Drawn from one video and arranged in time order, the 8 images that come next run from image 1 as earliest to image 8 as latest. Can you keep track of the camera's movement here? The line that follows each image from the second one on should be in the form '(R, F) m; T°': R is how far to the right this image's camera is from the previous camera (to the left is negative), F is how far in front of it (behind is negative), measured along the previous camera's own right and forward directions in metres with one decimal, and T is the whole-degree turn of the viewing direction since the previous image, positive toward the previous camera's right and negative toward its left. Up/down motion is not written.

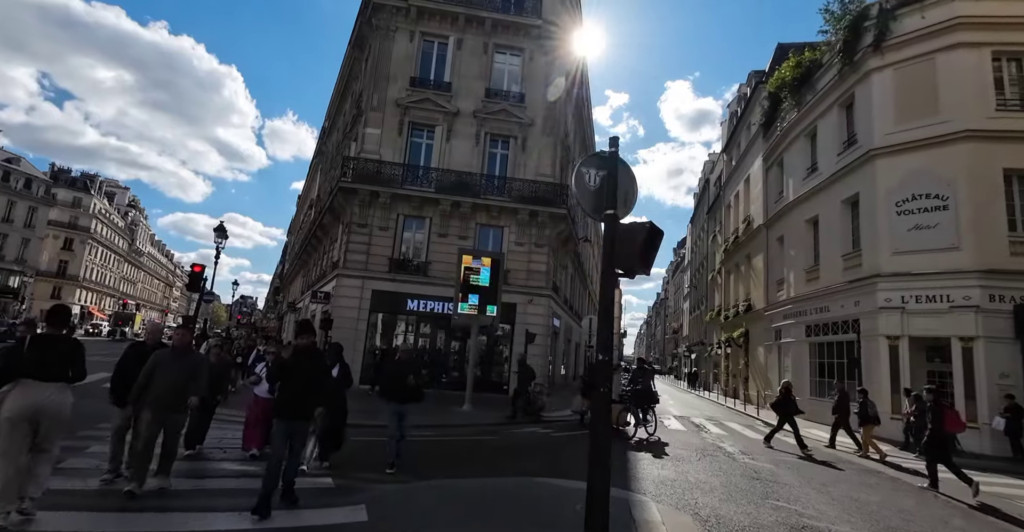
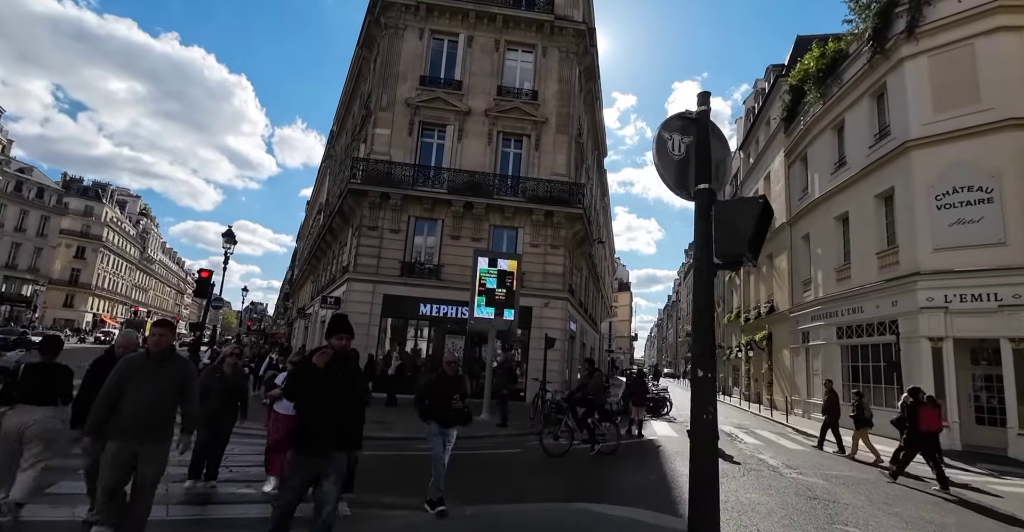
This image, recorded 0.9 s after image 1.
(-0.3, +0.7) m; -1°
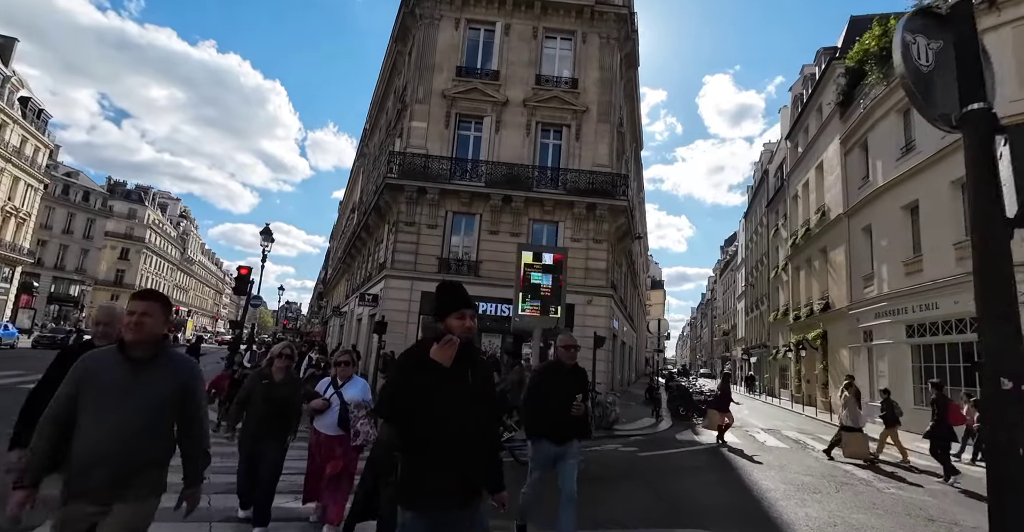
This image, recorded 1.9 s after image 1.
(-0.5, +0.7) m; -3°
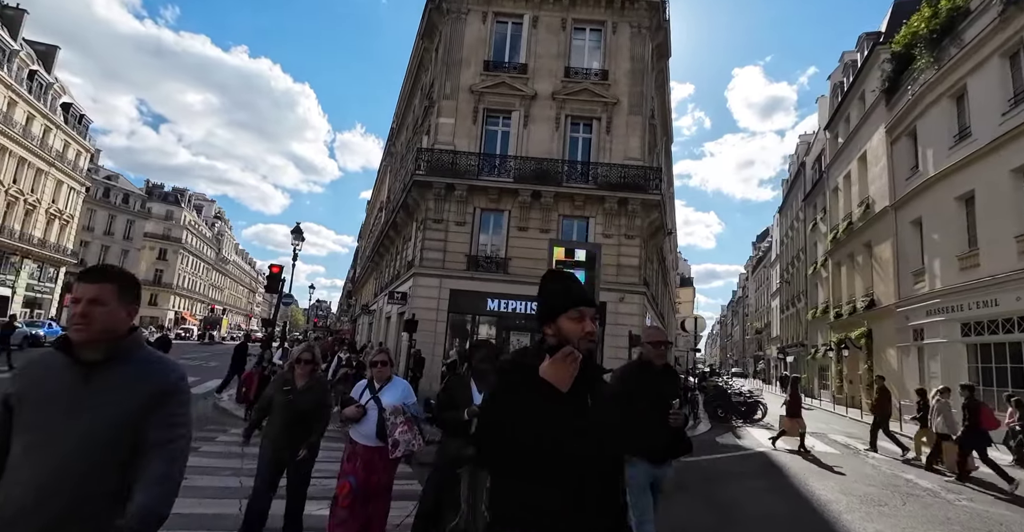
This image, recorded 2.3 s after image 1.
(-0.1, +0.3) m; -3°
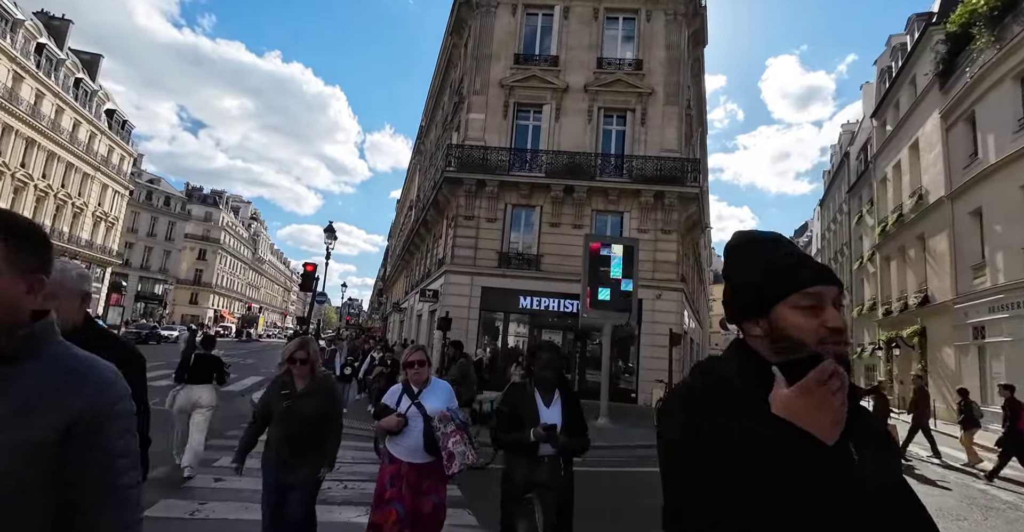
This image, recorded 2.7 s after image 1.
(-0.1, +0.3) m; -3°
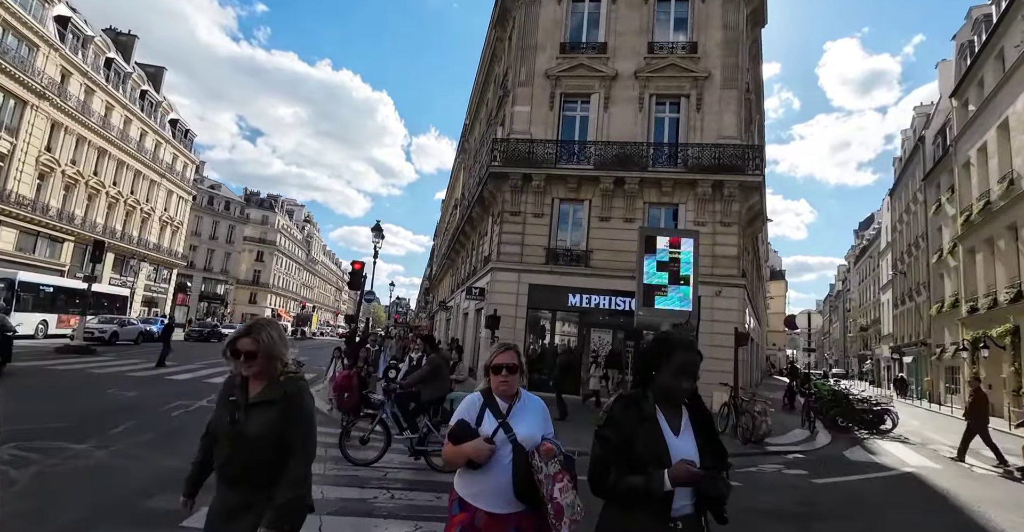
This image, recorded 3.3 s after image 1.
(-0.1, +0.6) m; -5°
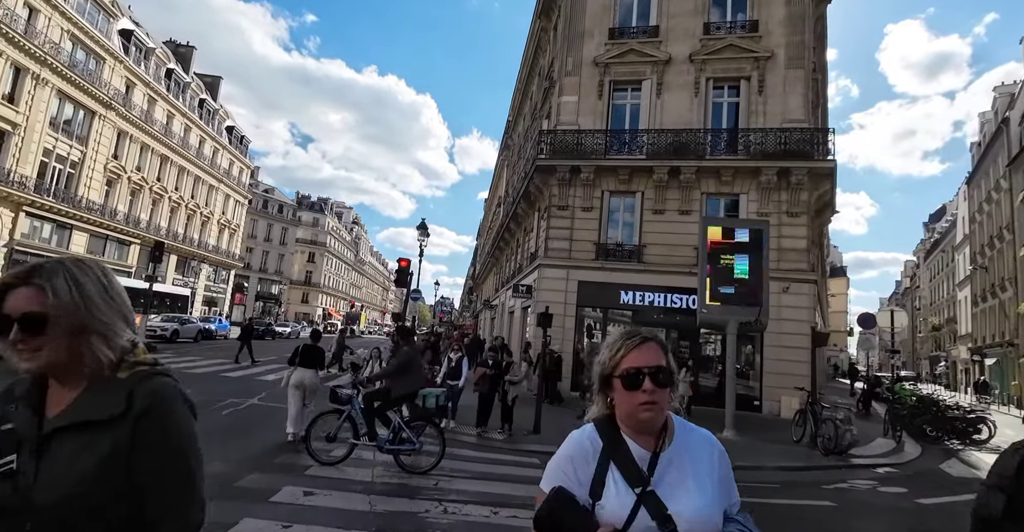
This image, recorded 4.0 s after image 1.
(-0.2, +0.6) m; -5°
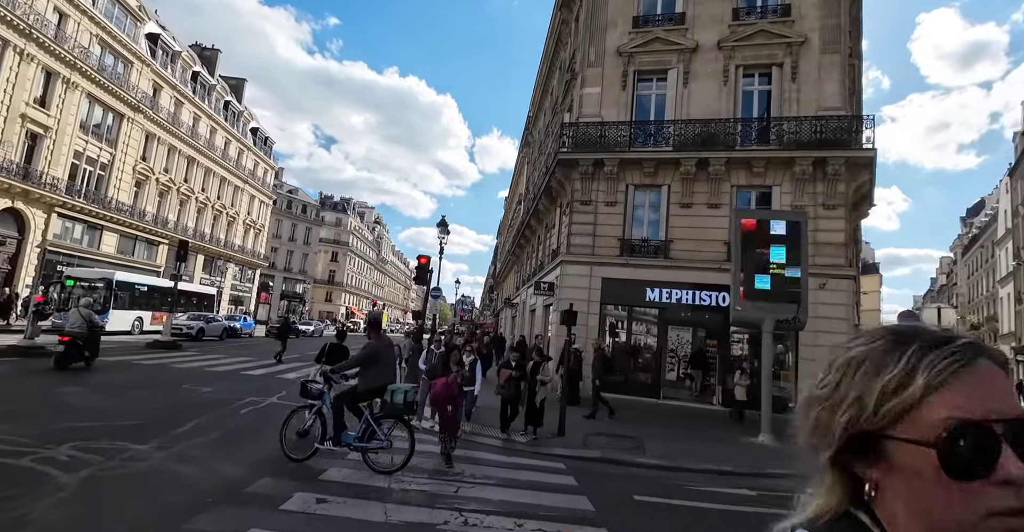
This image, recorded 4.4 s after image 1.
(0.0, +0.4) m; -2°
